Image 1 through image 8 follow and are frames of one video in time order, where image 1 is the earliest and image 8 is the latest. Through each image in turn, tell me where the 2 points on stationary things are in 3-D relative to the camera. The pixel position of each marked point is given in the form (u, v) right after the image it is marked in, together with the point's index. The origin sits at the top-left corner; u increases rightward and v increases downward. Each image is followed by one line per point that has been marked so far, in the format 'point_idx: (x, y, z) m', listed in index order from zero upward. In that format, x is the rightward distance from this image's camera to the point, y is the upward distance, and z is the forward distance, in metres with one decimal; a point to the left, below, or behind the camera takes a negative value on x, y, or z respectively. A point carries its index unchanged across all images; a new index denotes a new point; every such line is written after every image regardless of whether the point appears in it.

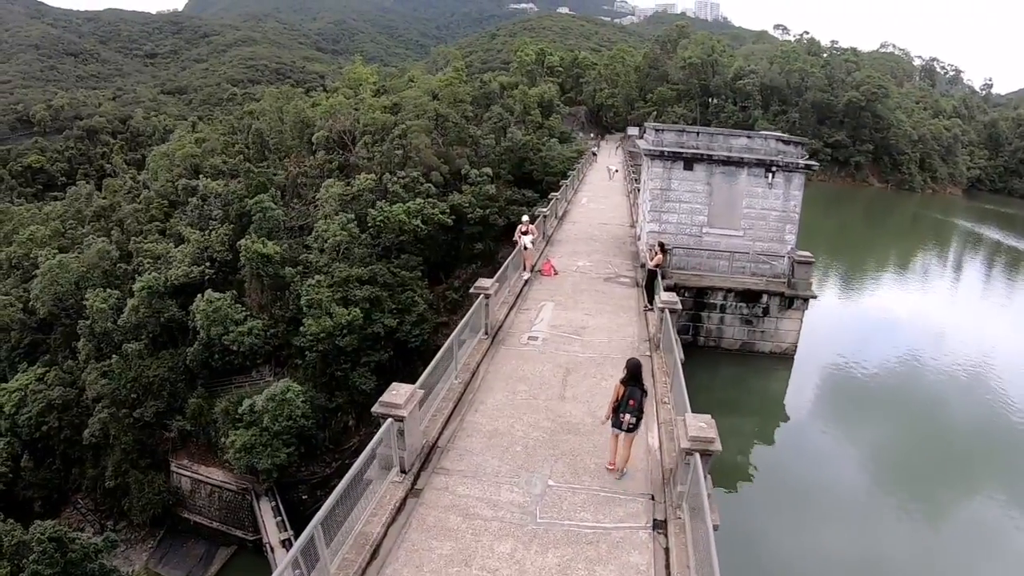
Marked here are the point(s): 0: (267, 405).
0: (-6.0, -2.9, +15.4) m
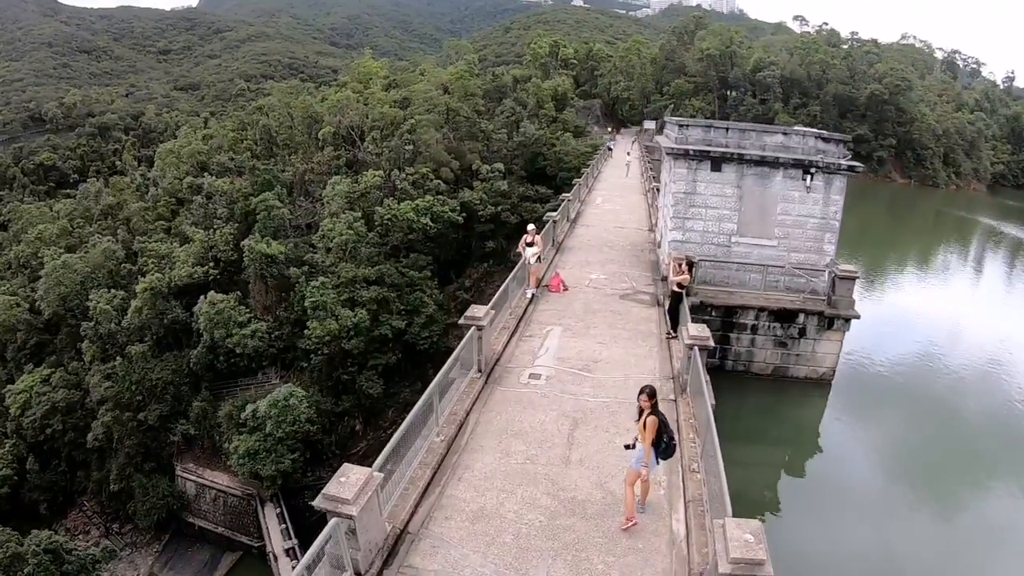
0: (-5.8, -2.9, +14.9) m
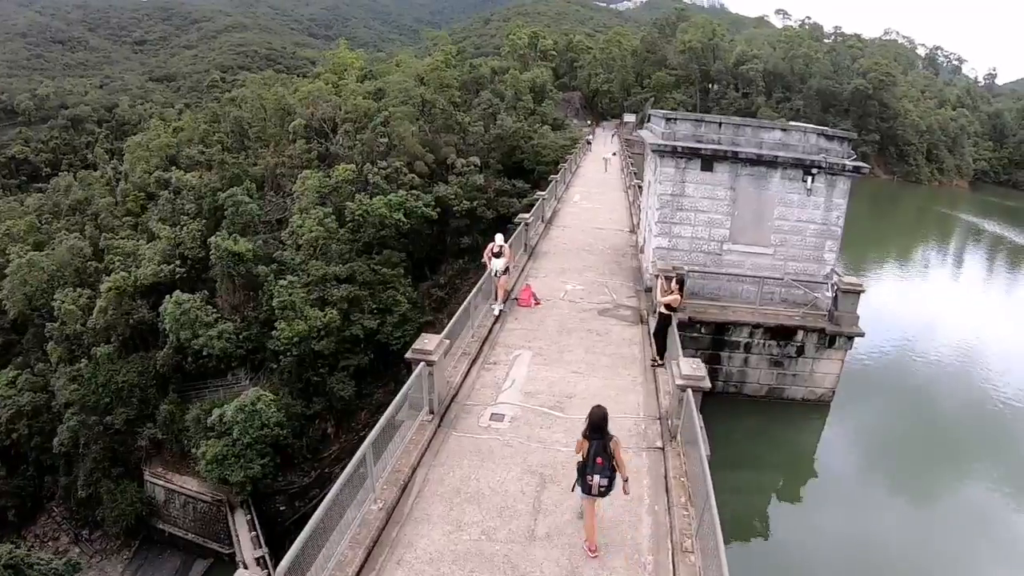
0: (-6.3, -2.9, +14.3) m
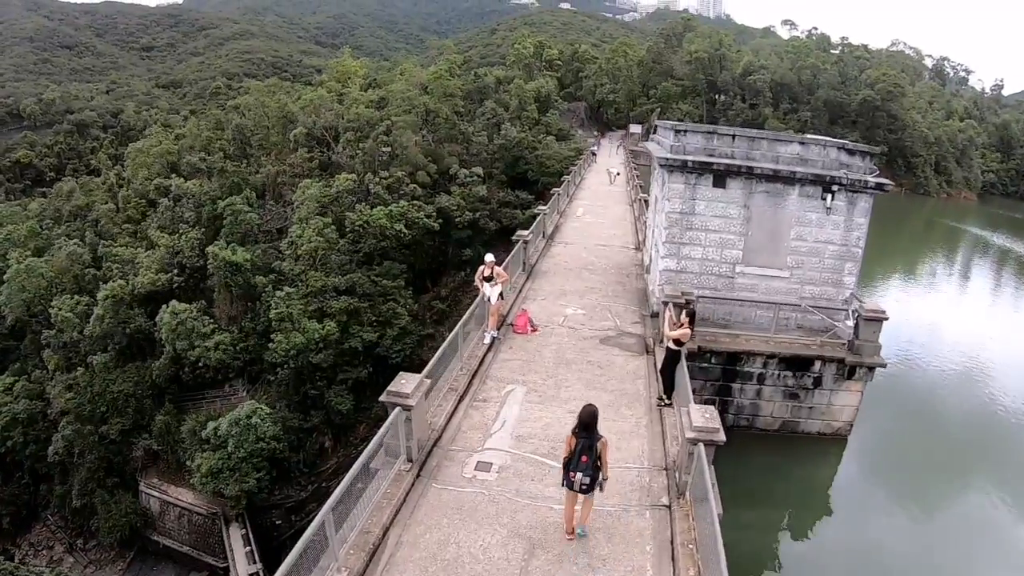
0: (-6.3, -3.2, +14.0) m
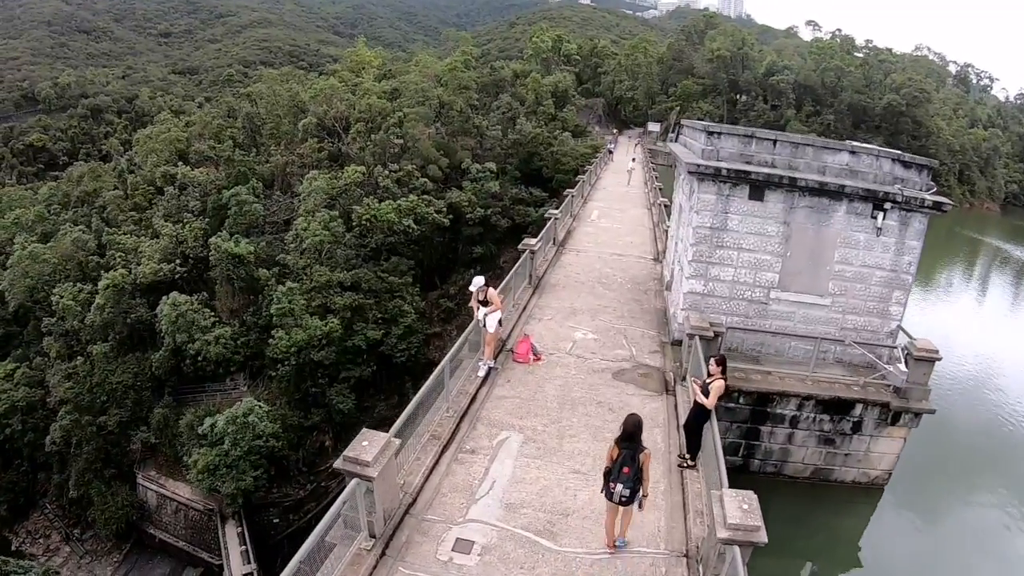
0: (-6.2, -3.0, +13.7) m
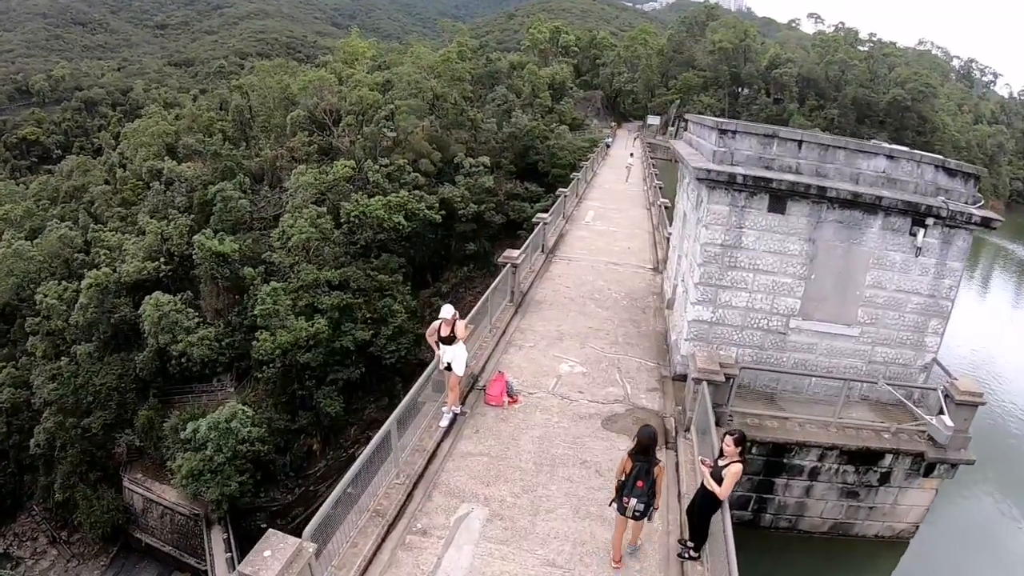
0: (-6.3, -3.0, +13.2) m
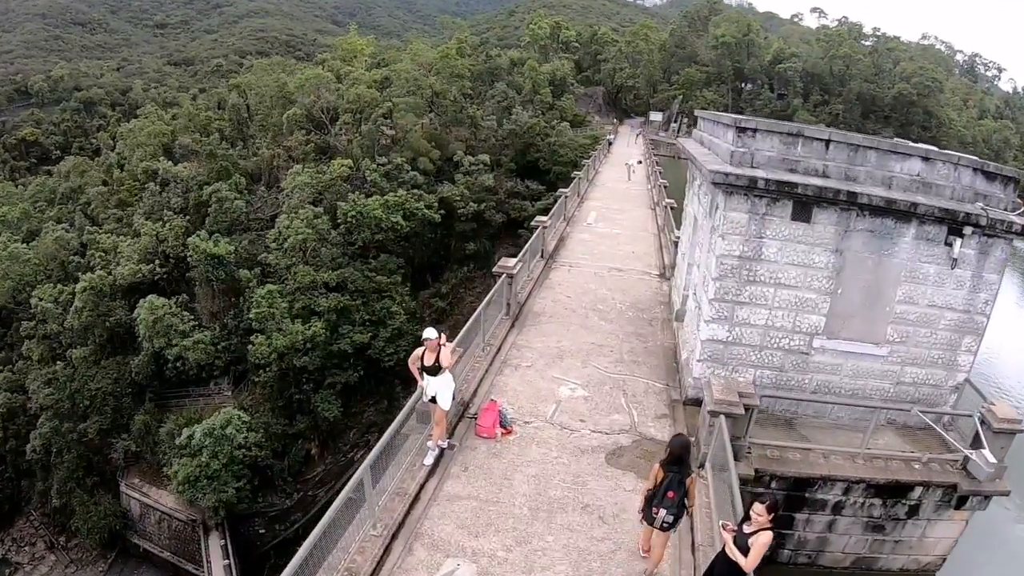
0: (-6.3, -3.1, +12.9) m
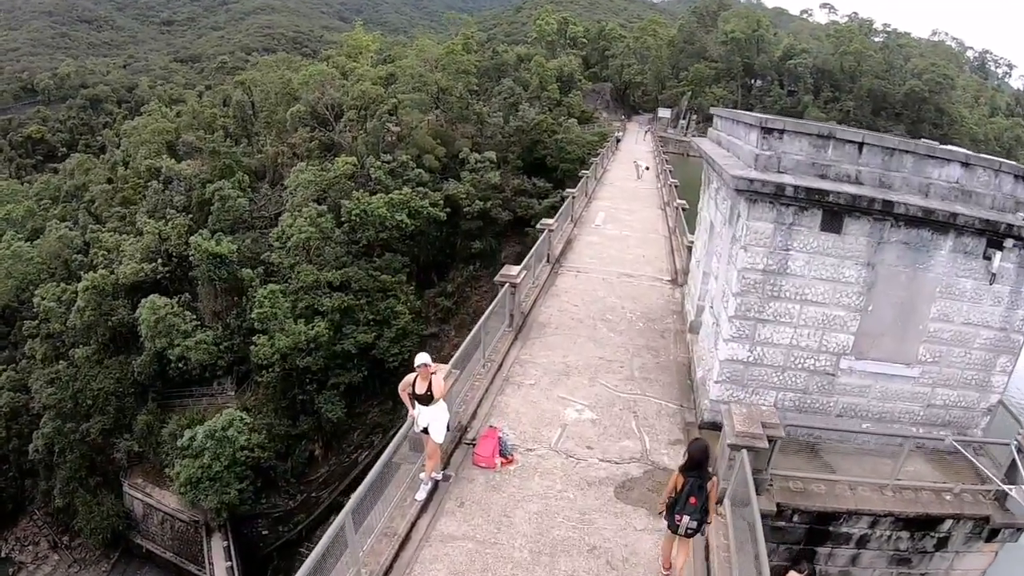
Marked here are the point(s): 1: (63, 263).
0: (-6.2, -3.1, +12.8) m
1: (-13.8, +0.8, +19.1) m
